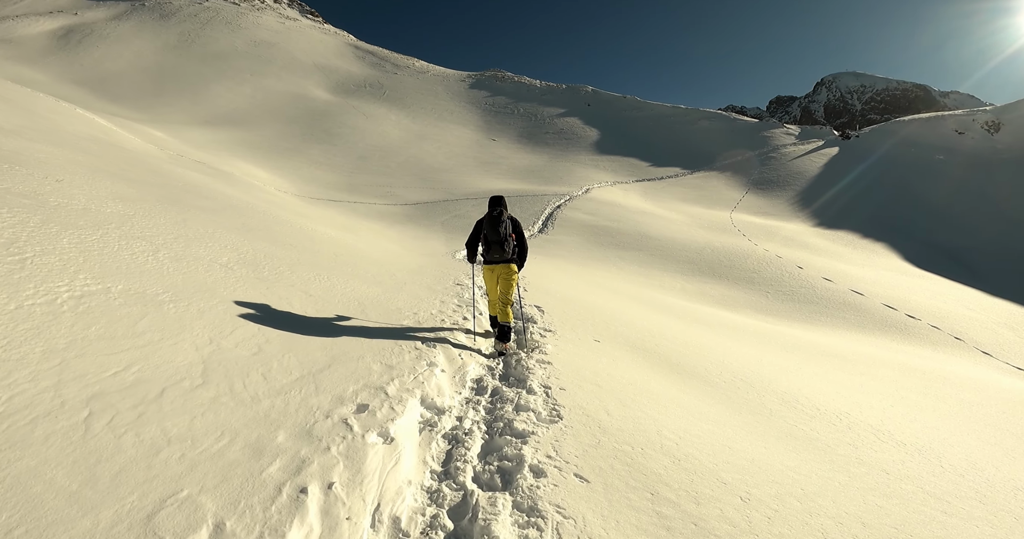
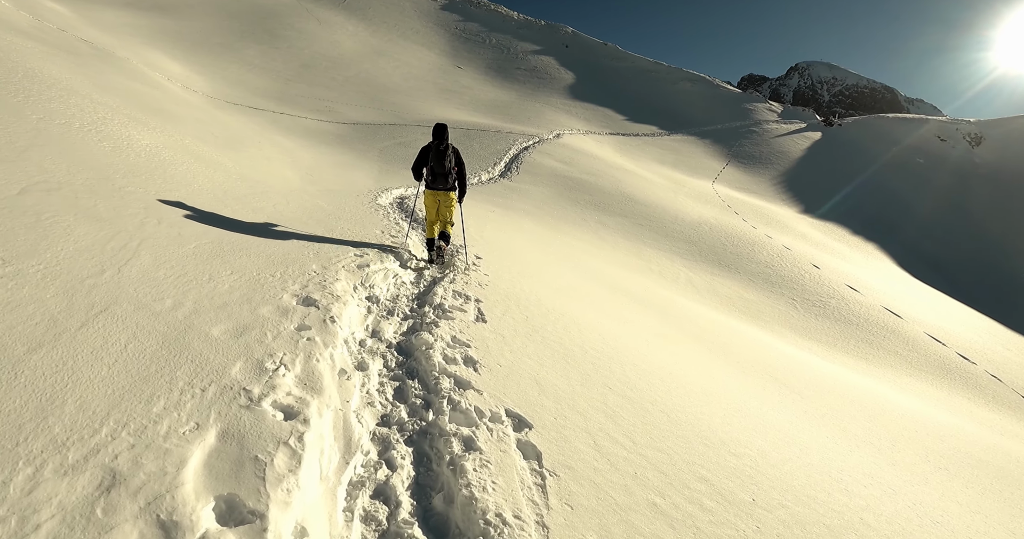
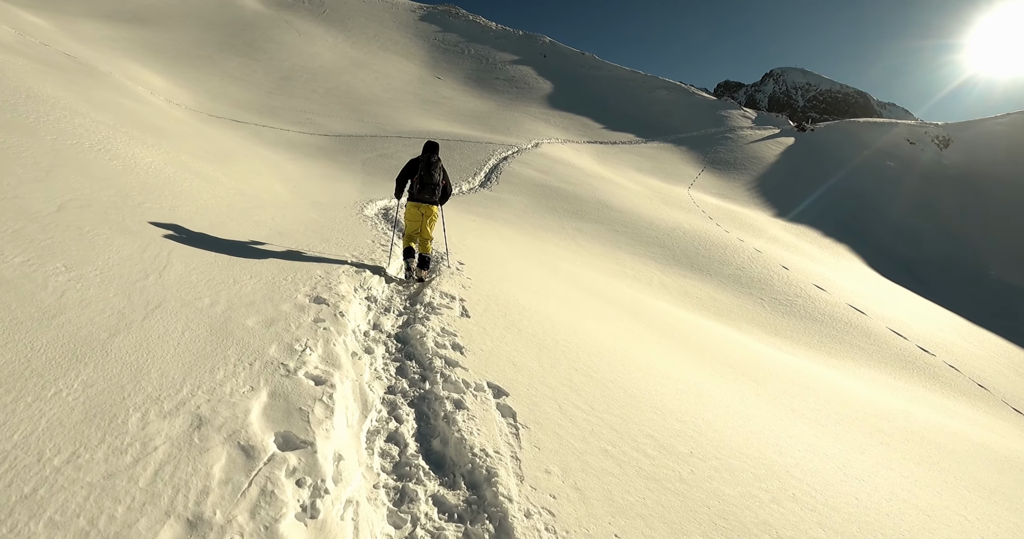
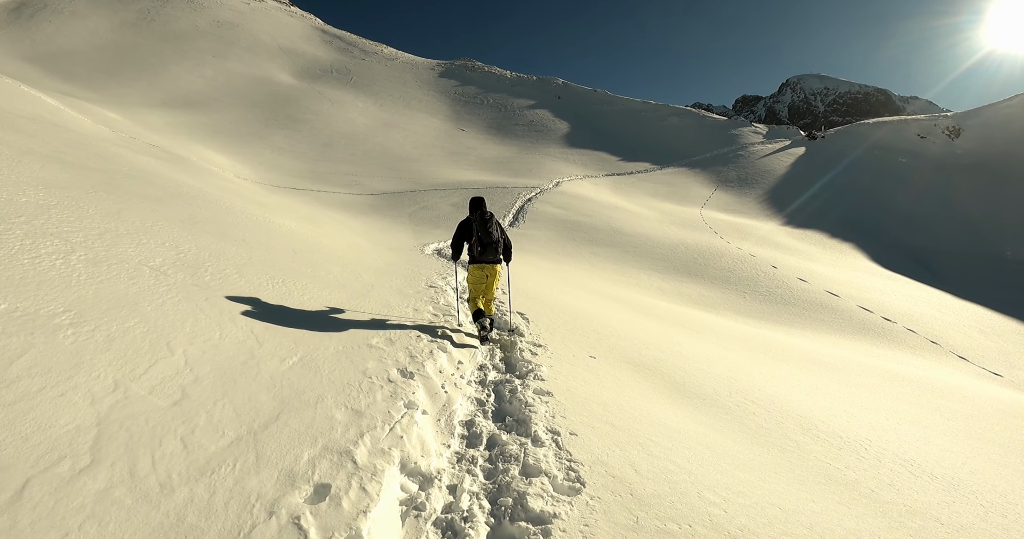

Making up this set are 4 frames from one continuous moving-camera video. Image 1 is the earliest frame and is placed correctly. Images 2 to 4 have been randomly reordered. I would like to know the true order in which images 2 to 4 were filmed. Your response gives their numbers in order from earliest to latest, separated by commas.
4, 3, 2
